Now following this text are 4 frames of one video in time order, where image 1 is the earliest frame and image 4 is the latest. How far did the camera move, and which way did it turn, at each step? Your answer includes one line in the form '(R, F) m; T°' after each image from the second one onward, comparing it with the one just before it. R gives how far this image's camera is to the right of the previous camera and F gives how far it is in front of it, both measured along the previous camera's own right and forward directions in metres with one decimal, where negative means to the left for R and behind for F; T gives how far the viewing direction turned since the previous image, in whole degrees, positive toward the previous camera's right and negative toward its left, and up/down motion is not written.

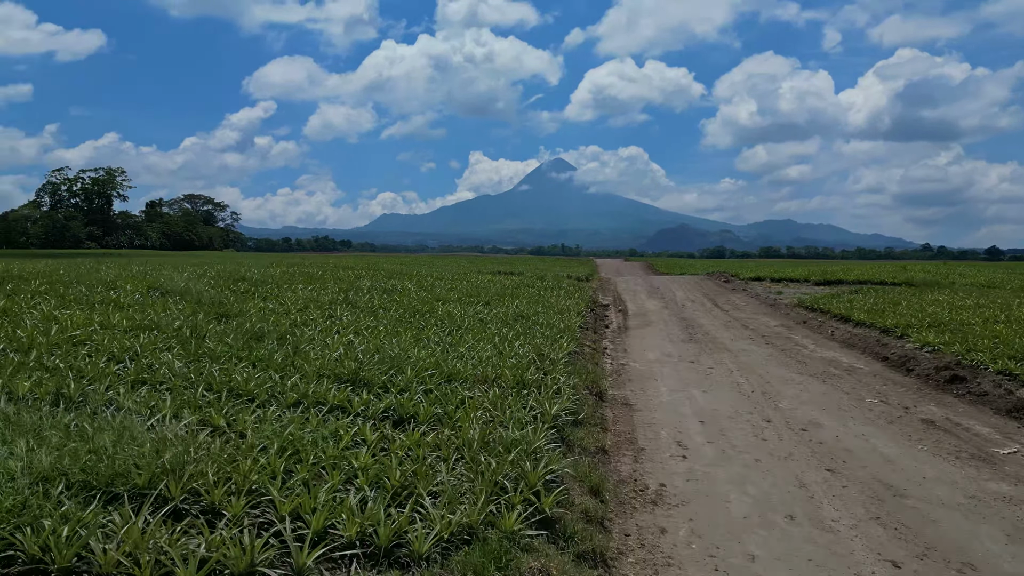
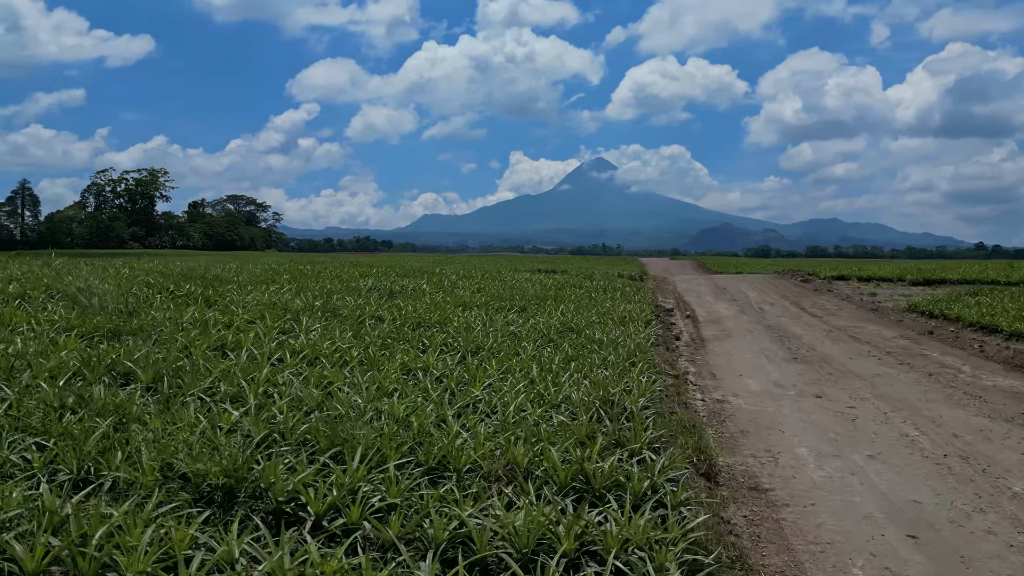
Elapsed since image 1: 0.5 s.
(0.0, +3.2) m; -3°
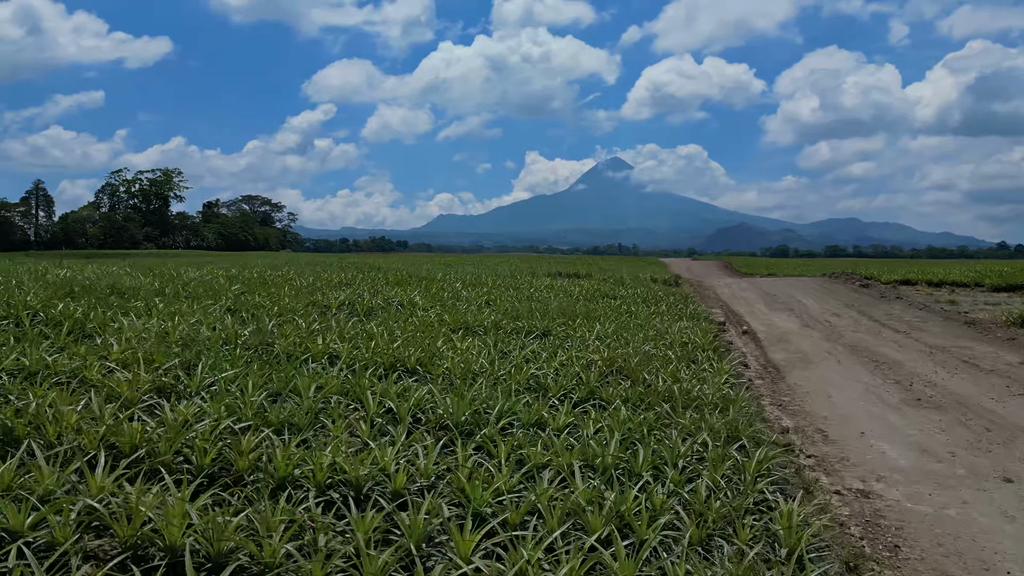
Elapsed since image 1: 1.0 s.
(0.0, +2.6) m; -1°
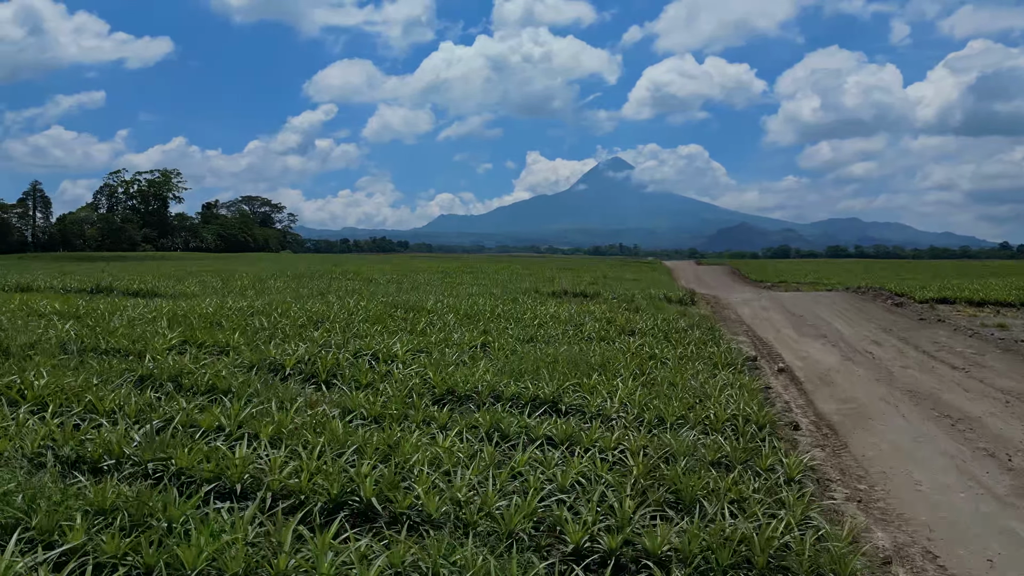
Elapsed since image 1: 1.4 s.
(0.0, +1.6) m; 0°
